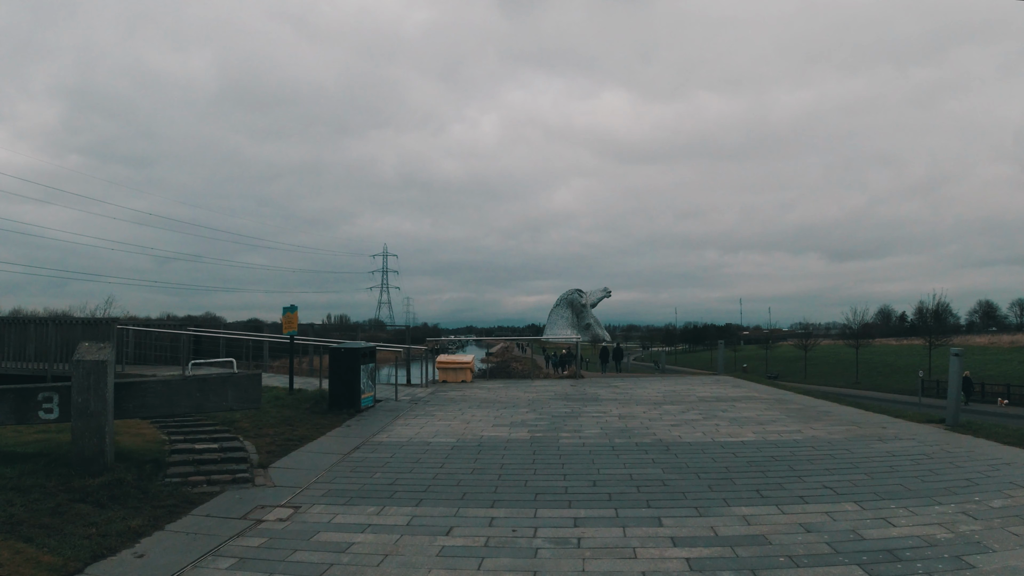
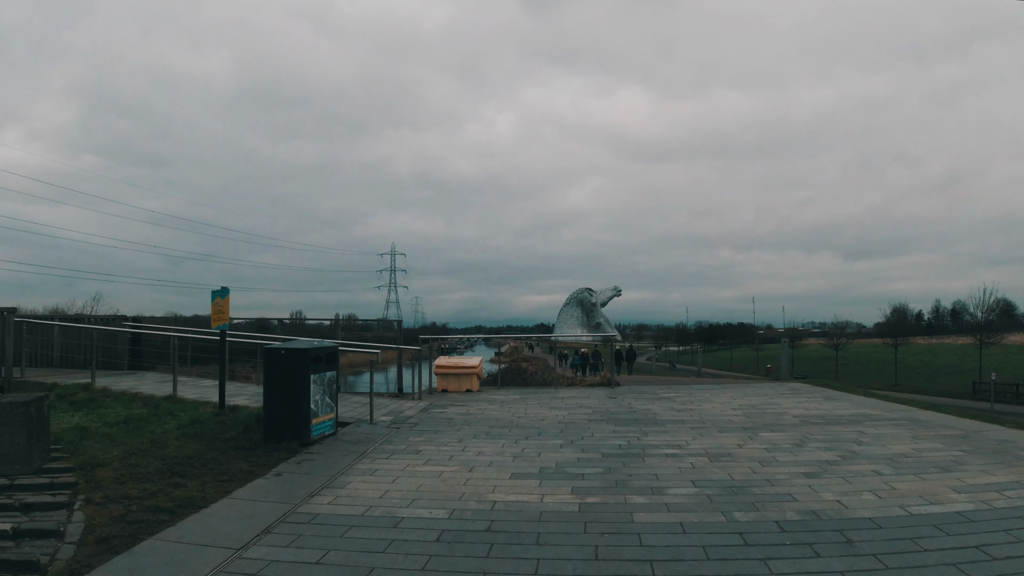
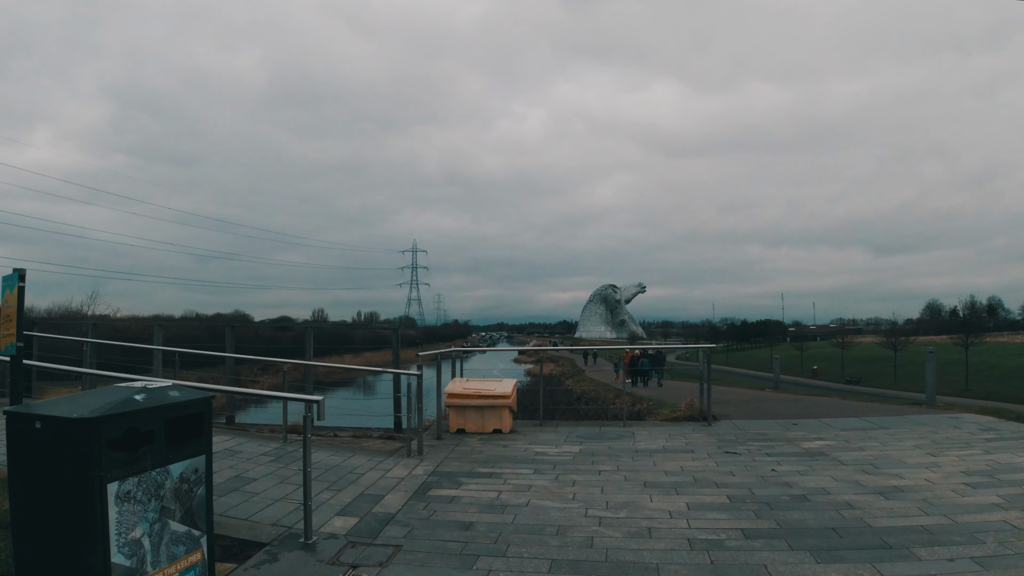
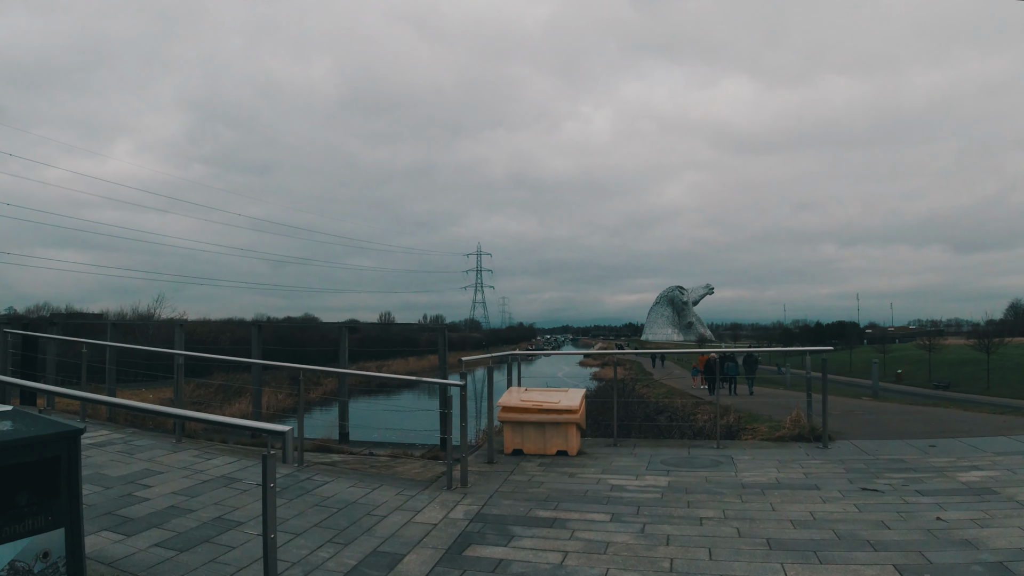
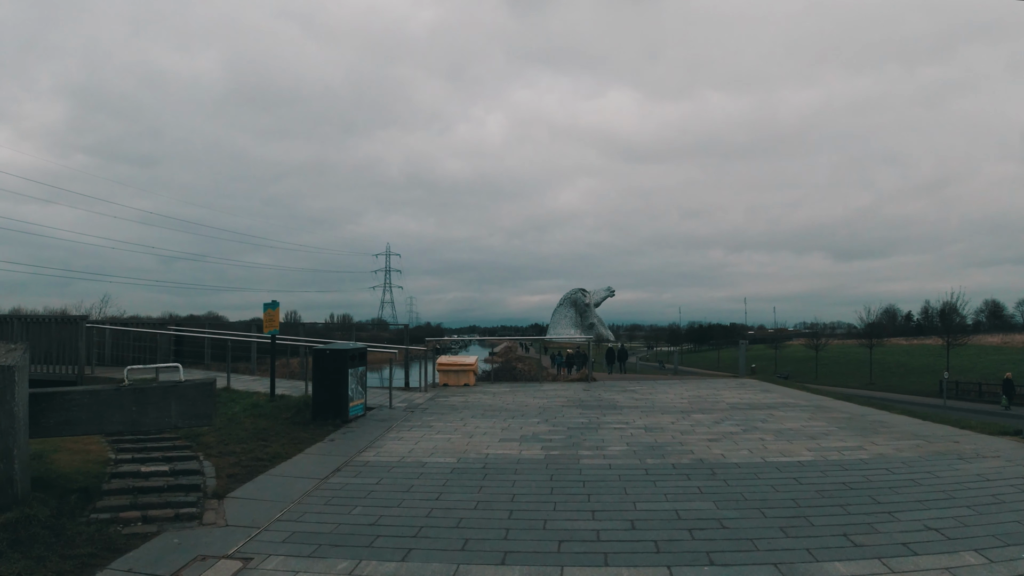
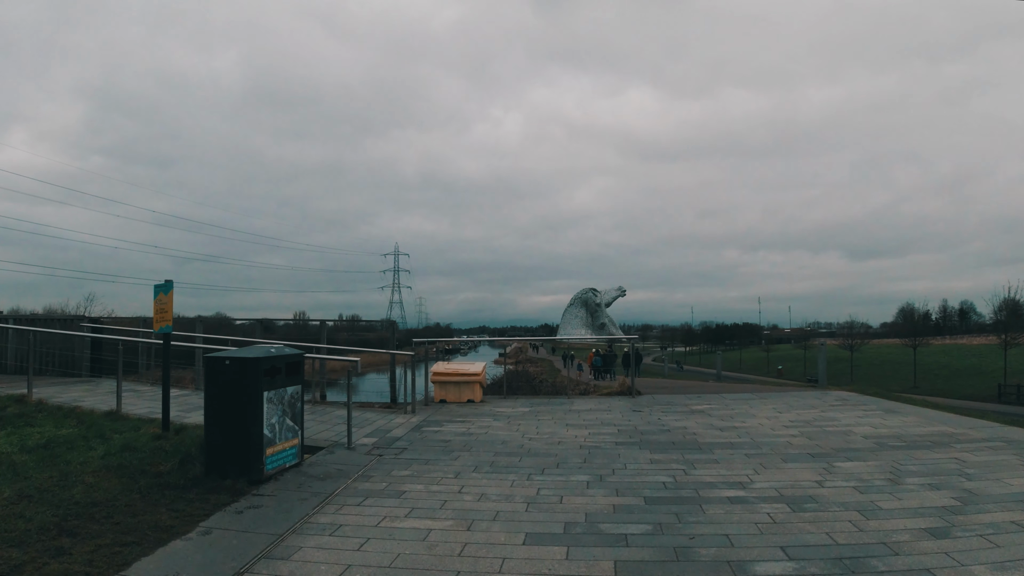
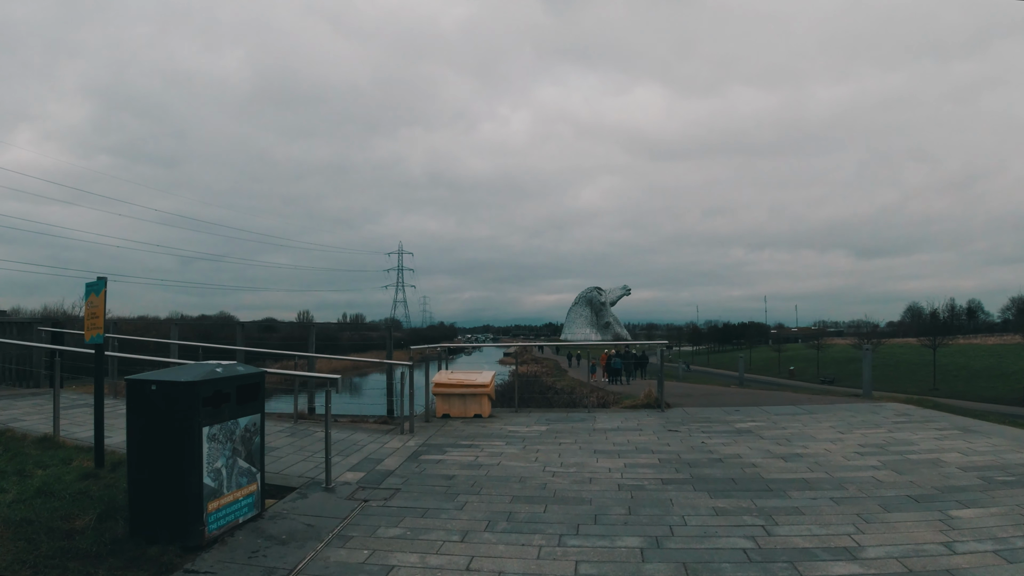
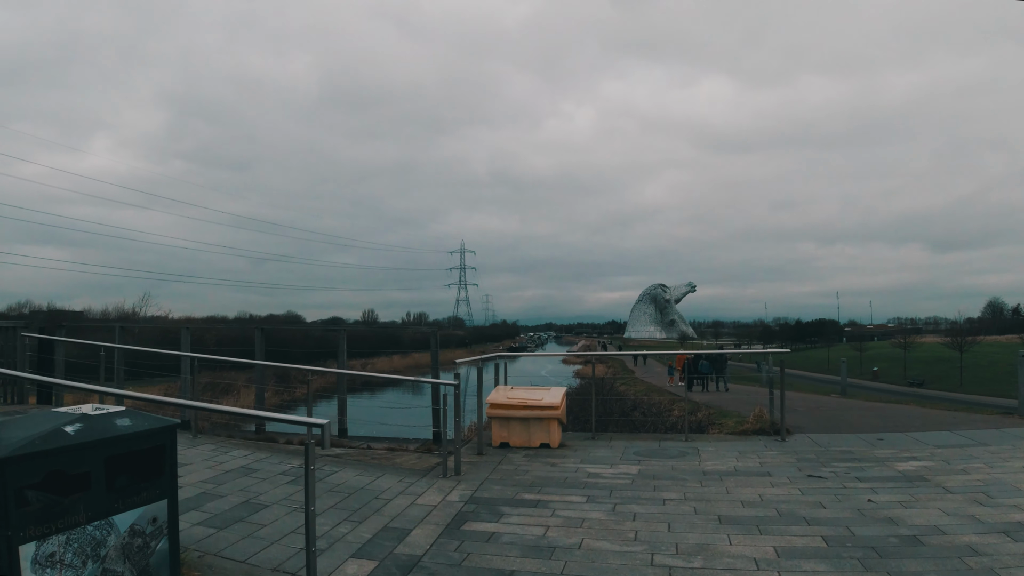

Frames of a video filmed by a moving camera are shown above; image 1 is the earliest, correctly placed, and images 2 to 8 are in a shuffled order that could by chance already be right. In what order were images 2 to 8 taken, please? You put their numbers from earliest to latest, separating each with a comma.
5, 2, 6, 7, 3, 8, 4
